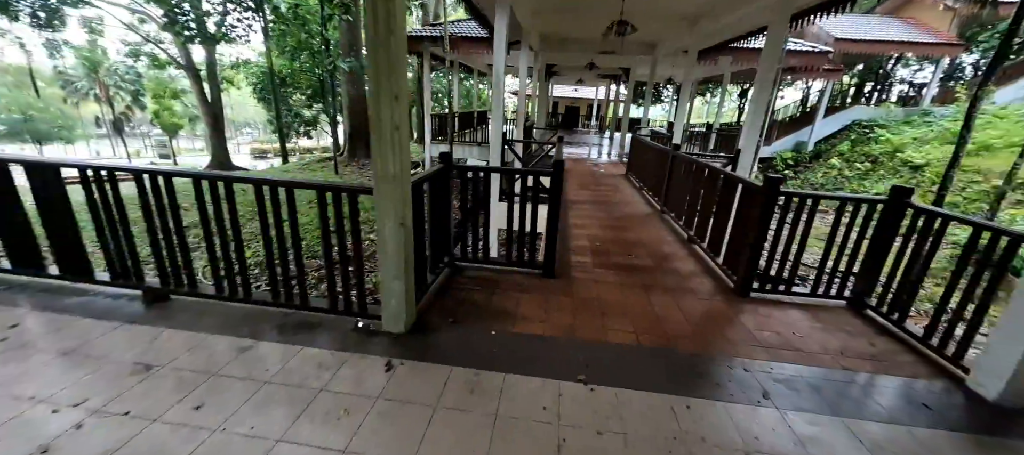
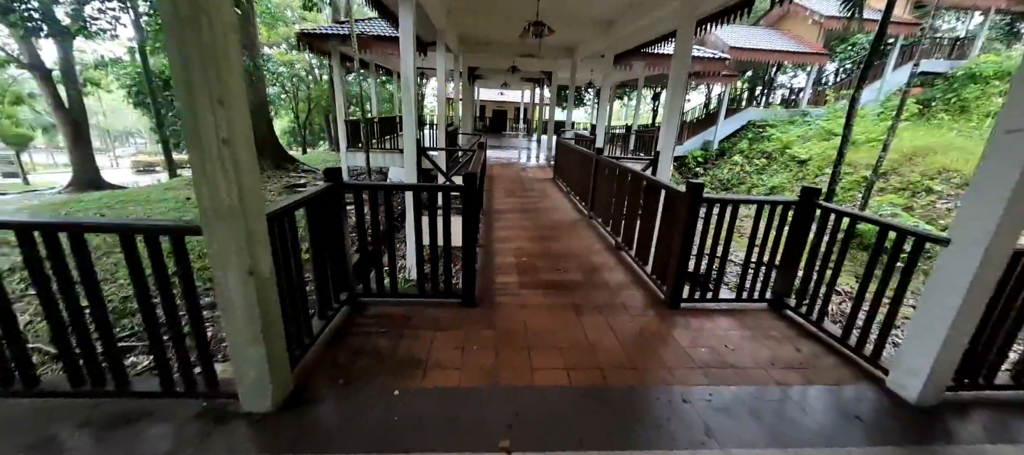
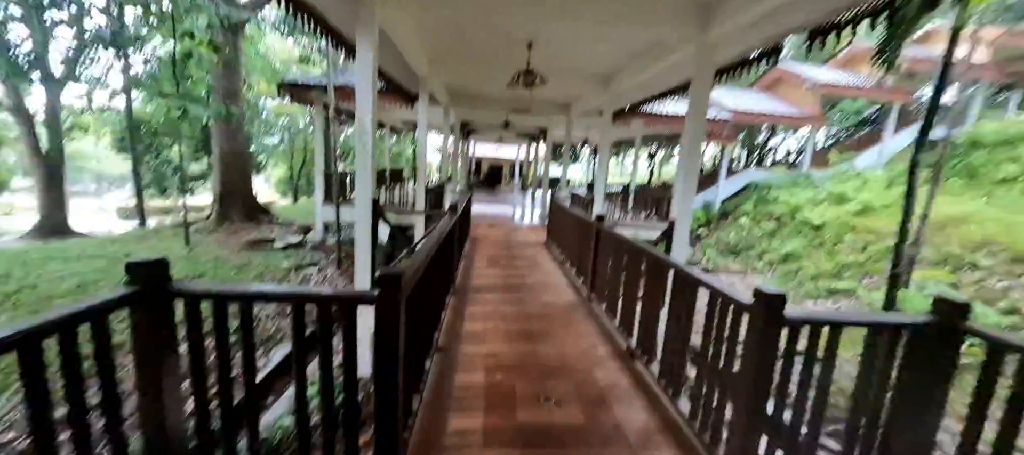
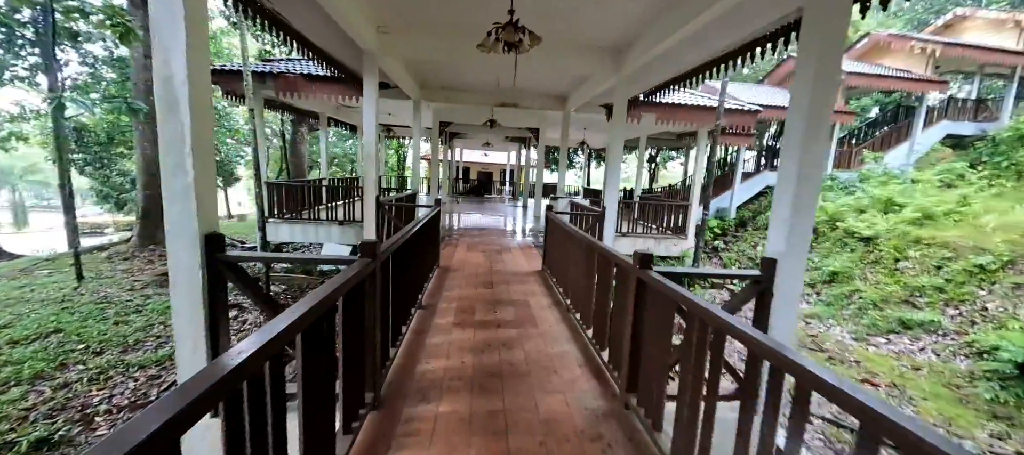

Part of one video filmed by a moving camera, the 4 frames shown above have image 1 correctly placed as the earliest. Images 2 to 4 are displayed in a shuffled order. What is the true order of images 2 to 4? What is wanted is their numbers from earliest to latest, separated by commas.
2, 3, 4
